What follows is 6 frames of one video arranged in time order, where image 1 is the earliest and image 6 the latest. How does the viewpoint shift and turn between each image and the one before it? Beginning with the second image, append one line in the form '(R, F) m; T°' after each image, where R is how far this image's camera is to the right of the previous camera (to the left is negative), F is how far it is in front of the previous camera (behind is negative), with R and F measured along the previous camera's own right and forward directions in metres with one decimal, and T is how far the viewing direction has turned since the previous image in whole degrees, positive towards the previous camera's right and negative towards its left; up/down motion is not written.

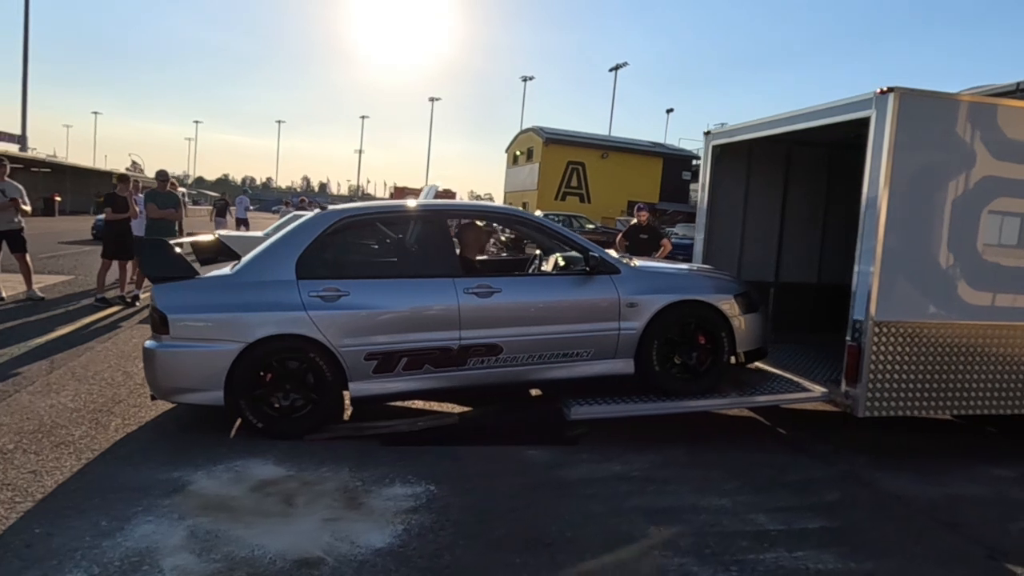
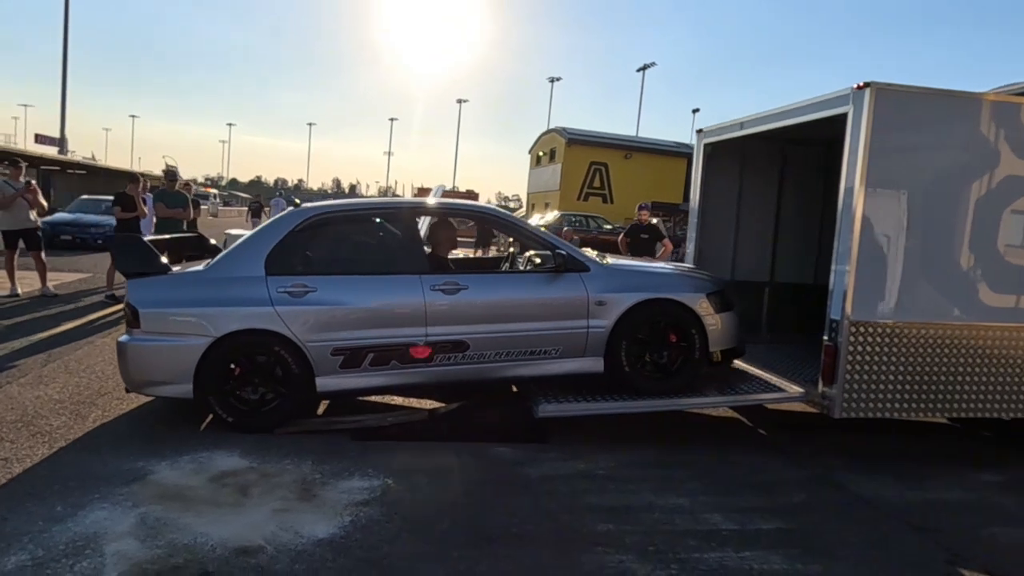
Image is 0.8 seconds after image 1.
(+0.4, 0.0) m; -3°
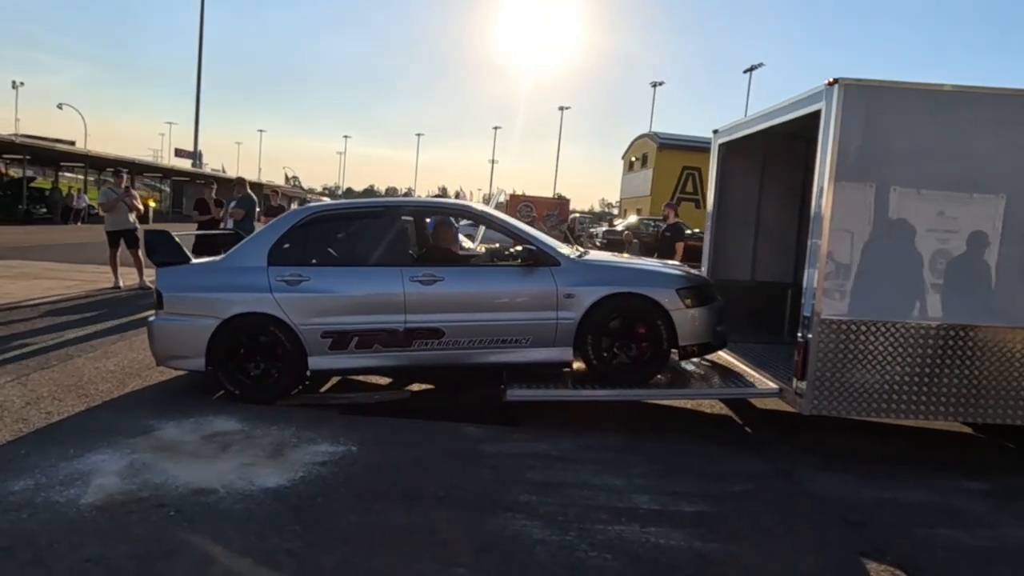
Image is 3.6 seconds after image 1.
(+1.0, -0.3) m; -9°
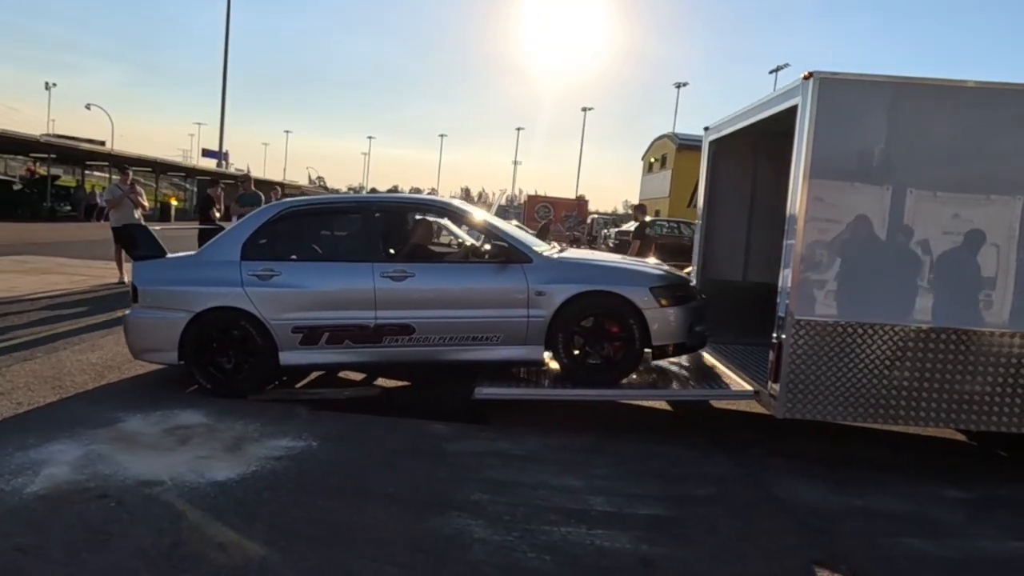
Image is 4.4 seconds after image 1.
(+0.4, +0.1) m; -2°
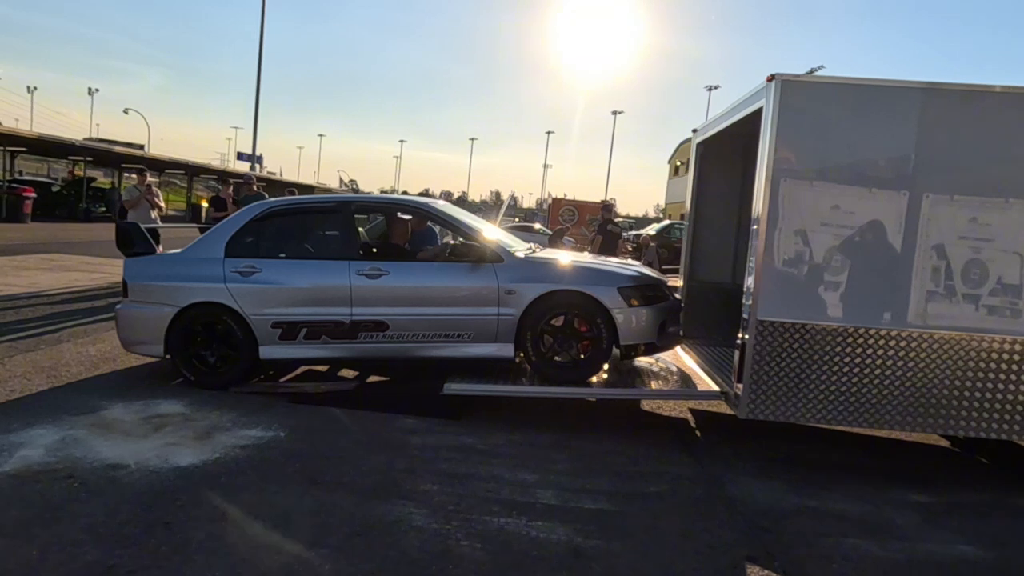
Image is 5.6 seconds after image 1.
(+0.5, -0.1) m; -3°
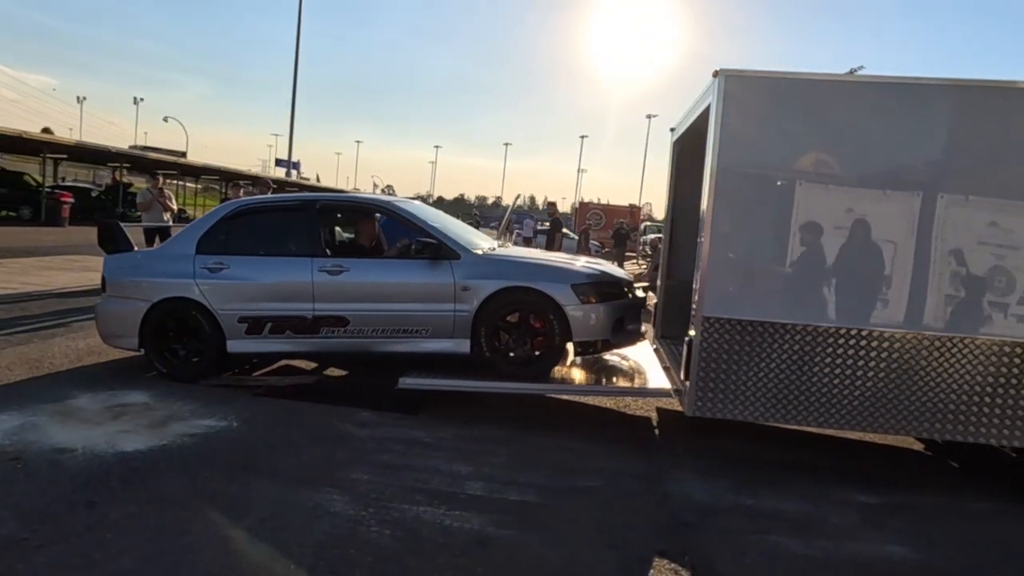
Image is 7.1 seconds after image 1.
(+0.6, 0.0) m; -4°
